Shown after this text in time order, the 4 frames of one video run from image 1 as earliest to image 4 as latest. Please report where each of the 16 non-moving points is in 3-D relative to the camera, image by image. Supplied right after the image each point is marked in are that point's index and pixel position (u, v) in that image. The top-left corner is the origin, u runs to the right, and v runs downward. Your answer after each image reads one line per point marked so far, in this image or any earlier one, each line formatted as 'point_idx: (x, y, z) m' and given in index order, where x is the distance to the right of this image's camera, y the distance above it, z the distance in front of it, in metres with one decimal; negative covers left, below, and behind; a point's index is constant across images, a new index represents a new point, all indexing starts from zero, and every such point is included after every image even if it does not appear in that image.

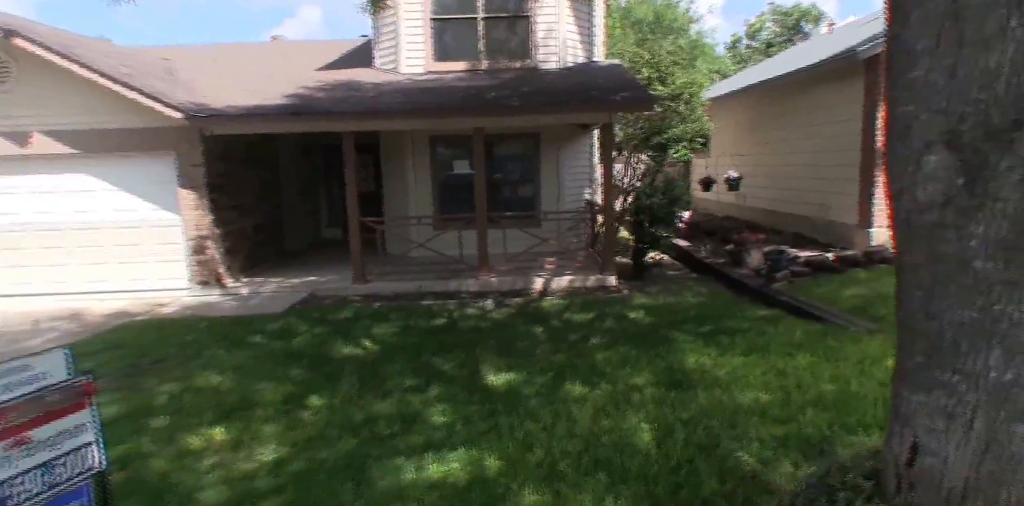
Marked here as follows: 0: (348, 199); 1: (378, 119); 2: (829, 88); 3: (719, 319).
0: (-2.3, +0.8, +7.9) m
1: (-1.8, +1.8, +7.4) m
2: (+5.0, +2.6, +8.7) m
3: (+2.1, -0.7, +5.7) m
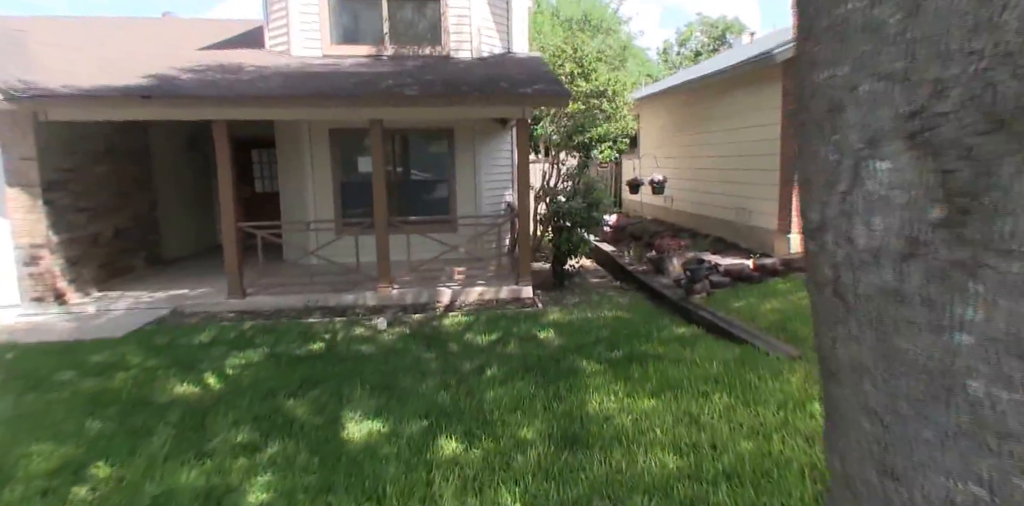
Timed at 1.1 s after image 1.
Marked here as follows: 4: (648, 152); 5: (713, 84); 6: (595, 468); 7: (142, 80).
0: (-3.6, +0.7, +6.8) m
1: (-2.9, +1.7, +6.3) m
2: (+3.7, +2.5, +8.2) m
3: (+1.1, -0.8, +5.0) m
4: (+3.4, +2.5, +13.6) m
5: (+3.6, +3.0, +9.6) m
6: (+0.4, -1.1, +2.8) m
7: (-4.4, +2.0, +6.5) m
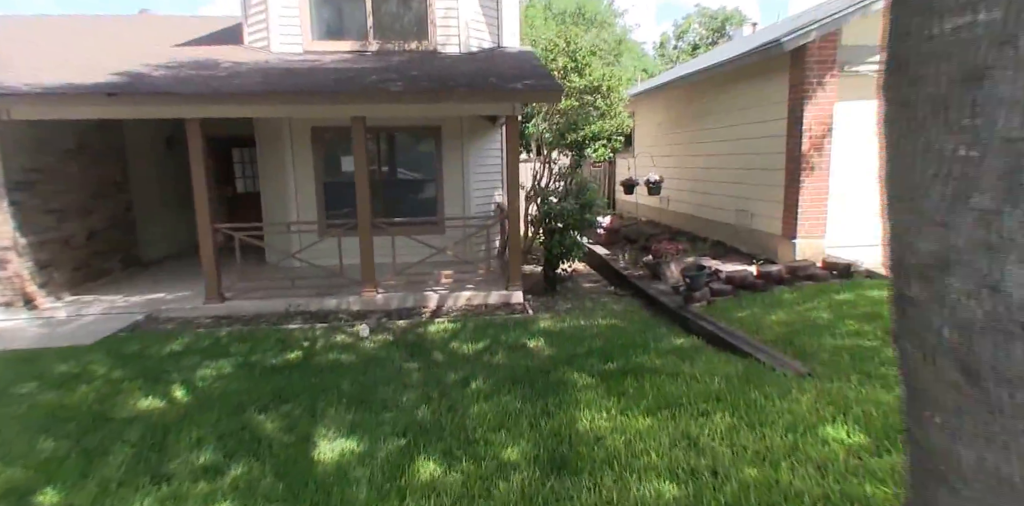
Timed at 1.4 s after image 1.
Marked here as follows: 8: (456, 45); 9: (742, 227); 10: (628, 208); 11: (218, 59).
0: (-3.7, +0.6, +6.5) m
1: (-3.1, +1.6, +6.0) m
2: (+3.5, +2.4, +8.0) m
3: (+1.0, -0.8, +4.8) m
4: (+3.2, +2.4, +13.4) m
5: (+3.4, +2.9, +9.4) m
6: (+0.3, -1.1, +2.6) m
7: (-4.5, +2.0, +6.2) m
8: (-0.8, +3.0, +8.1) m
9: (+3.5, +0.4, +8.5) m
10: (+3.0, +1.2, +14.2) m
11: (-3.8, +2.5, +7.2) m
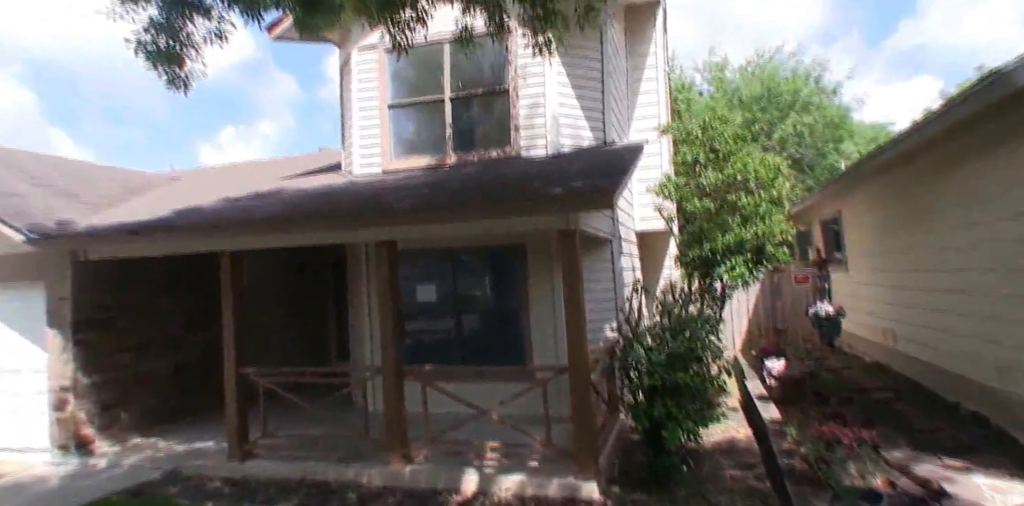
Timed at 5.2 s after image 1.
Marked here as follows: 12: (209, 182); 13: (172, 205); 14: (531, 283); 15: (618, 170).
0: (-3.0, -0.9, +5.9) m
1: (-2.6, +0.2, +5.4) m
2: (+4.3, +0.9, +4.9) m
3: (+0.6, -1.8, +2.3) m
4: (+6.0, -0.2, +9.9) m
5: (+4.8, +1.1, +6.3) m
6: (-0.8, -1.7, +0.5) m
7: (-3.8, +0.4, +6.2) m
8: (+0.3, +1.3, +6.7) m
9: (+4.4, -1.2, +4.9) m
10: (+6.1, -1.6, +10.5) m
11: (-2.8, +0.8, +7.0) m
12: (-5.2, +1.1, +9.5) m
13: (-4.6, +0.6, +7.5) m
14: (+0.1, -0.4, +6.5) m
15: (+0.9, +0.7, +5.0) m
